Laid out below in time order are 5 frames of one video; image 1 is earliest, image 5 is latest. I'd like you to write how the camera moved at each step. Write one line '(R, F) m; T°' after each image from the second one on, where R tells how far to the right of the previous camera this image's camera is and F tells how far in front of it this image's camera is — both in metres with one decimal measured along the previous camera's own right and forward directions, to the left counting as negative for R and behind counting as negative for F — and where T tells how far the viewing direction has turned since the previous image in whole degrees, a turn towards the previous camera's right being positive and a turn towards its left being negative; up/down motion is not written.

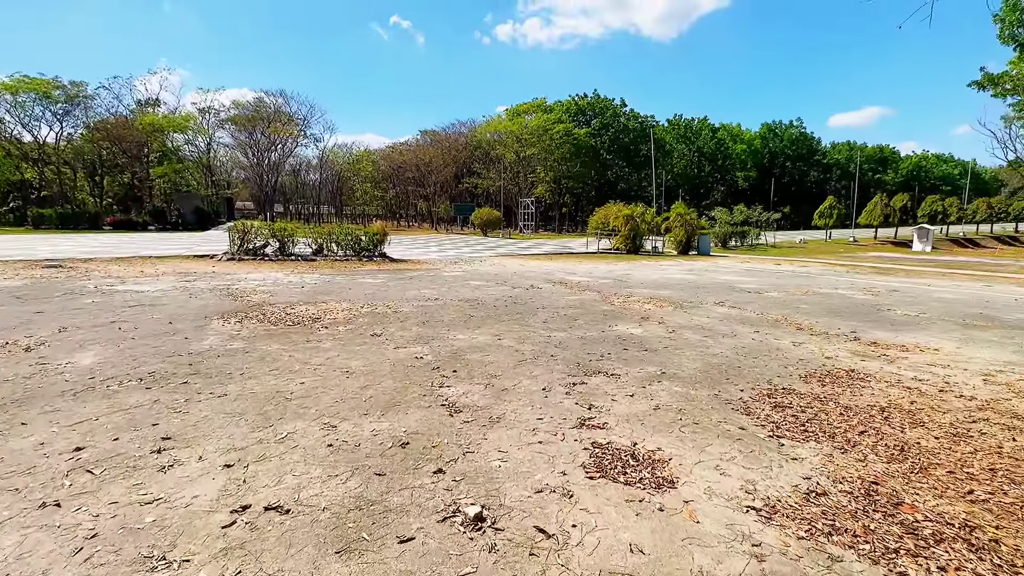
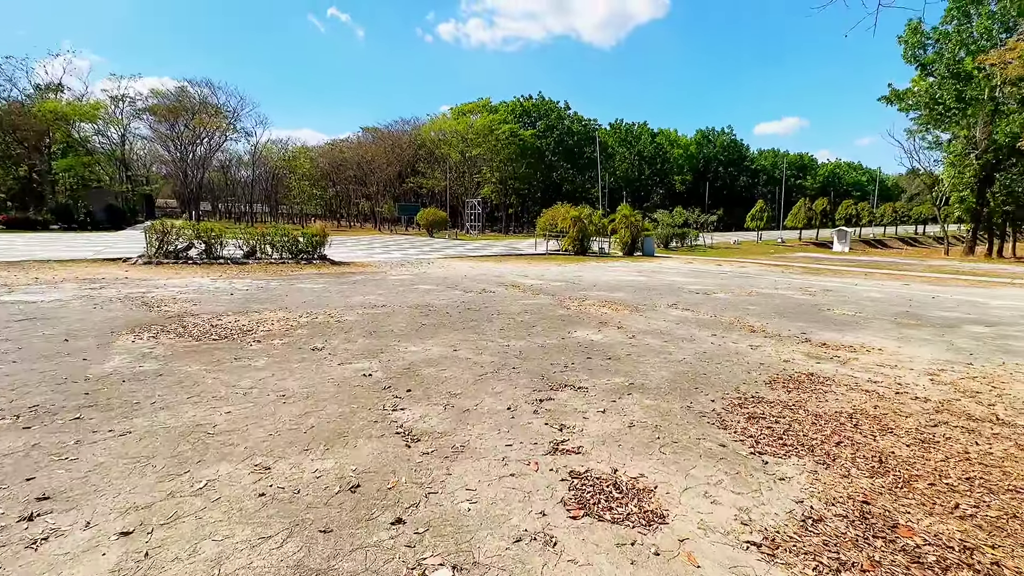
(-0.1, +0.4) m; +7°
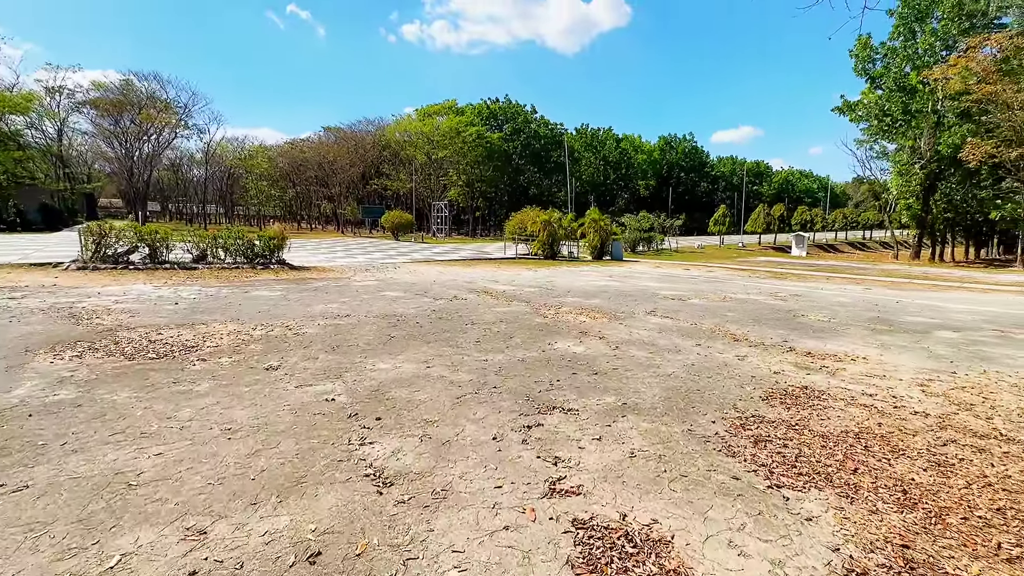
(-0.1, +0.4) m; +4°
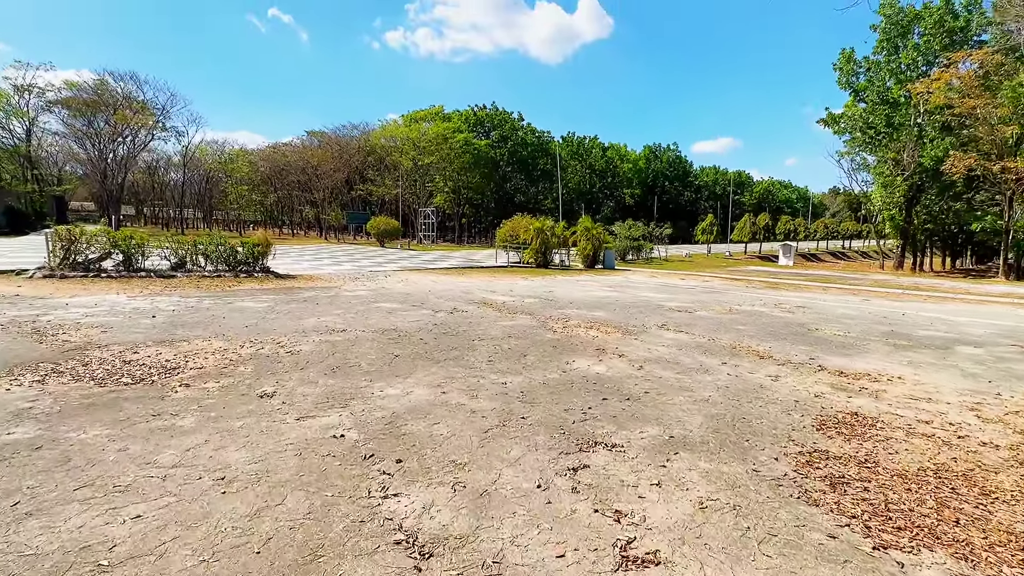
(-0.4, +0.4) m; +2°
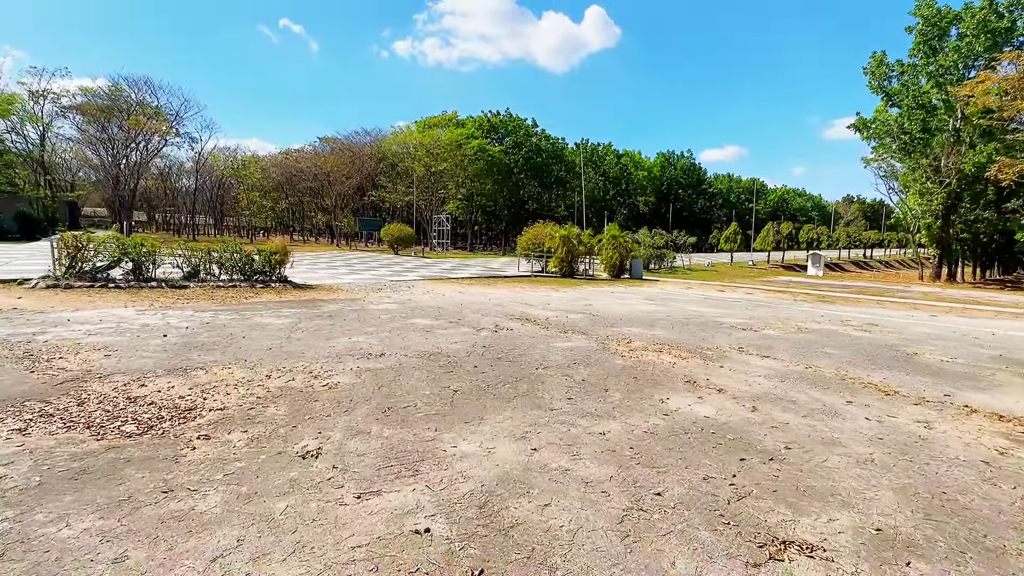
(-0.7, +0.9) m; -1°
